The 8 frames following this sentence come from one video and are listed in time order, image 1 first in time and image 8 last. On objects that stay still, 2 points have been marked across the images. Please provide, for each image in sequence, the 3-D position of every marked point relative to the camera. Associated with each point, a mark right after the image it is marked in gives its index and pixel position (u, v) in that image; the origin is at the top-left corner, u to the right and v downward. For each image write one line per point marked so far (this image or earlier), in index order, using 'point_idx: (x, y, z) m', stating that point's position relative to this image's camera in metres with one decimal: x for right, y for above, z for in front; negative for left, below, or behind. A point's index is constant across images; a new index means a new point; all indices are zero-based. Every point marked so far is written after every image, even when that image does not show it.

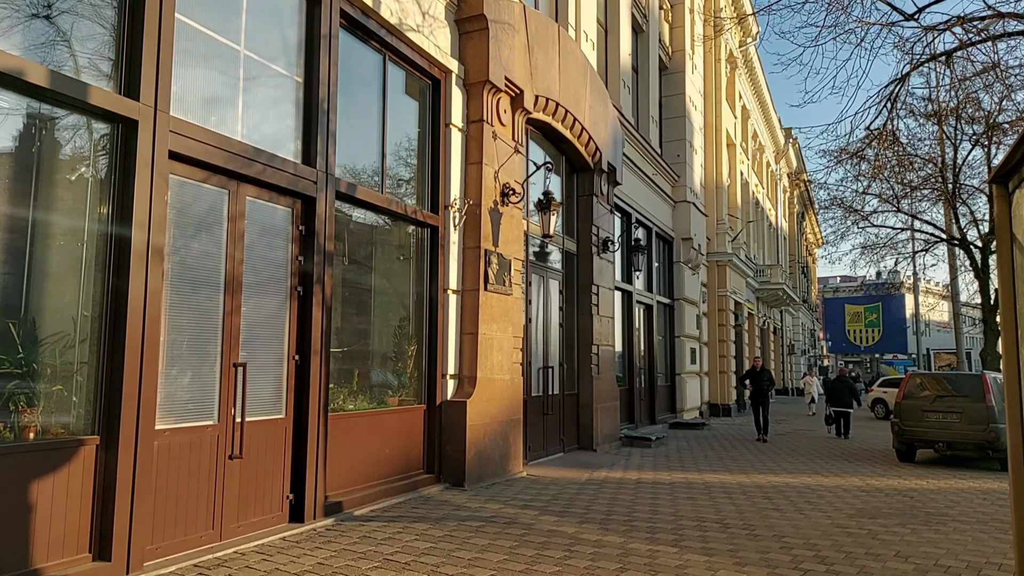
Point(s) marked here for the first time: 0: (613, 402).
0: (+1.9, -2.2, +13.3) m
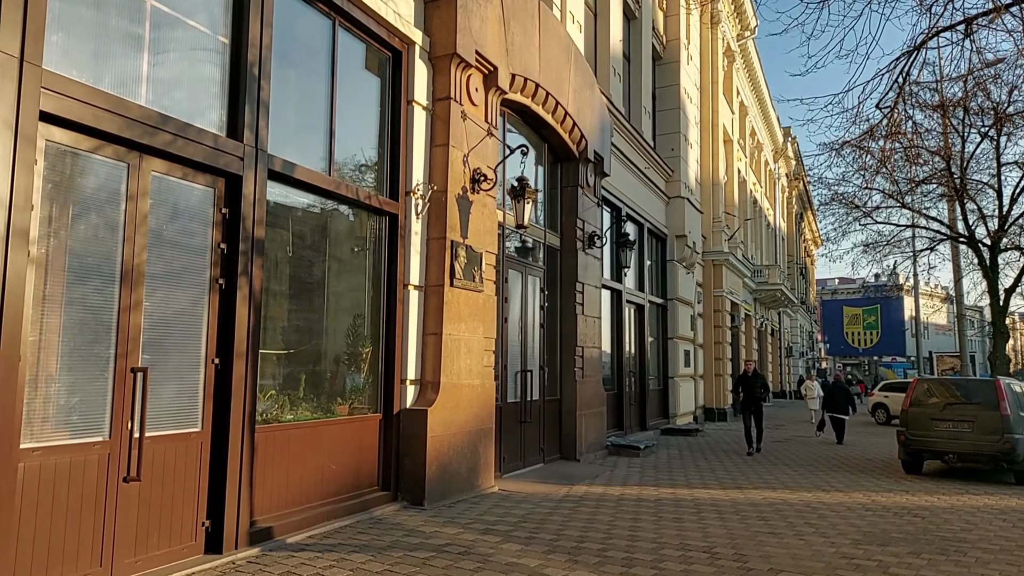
0: (+1.6, -2.1, +12.4) m
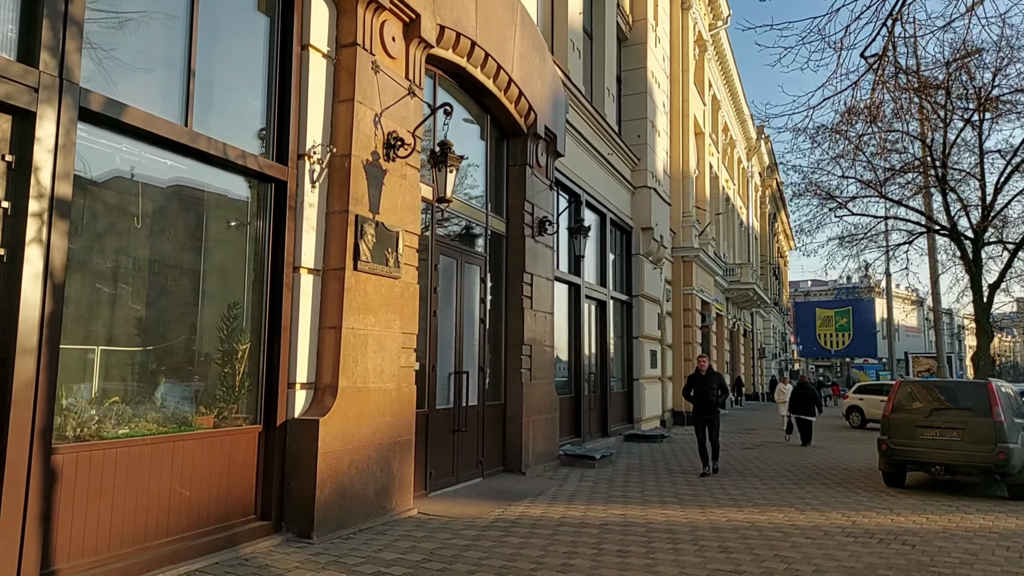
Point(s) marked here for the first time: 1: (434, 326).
0: (+0.6, -2.0, +11.1) m
1: (-0.9, -0.5, +8.4) m
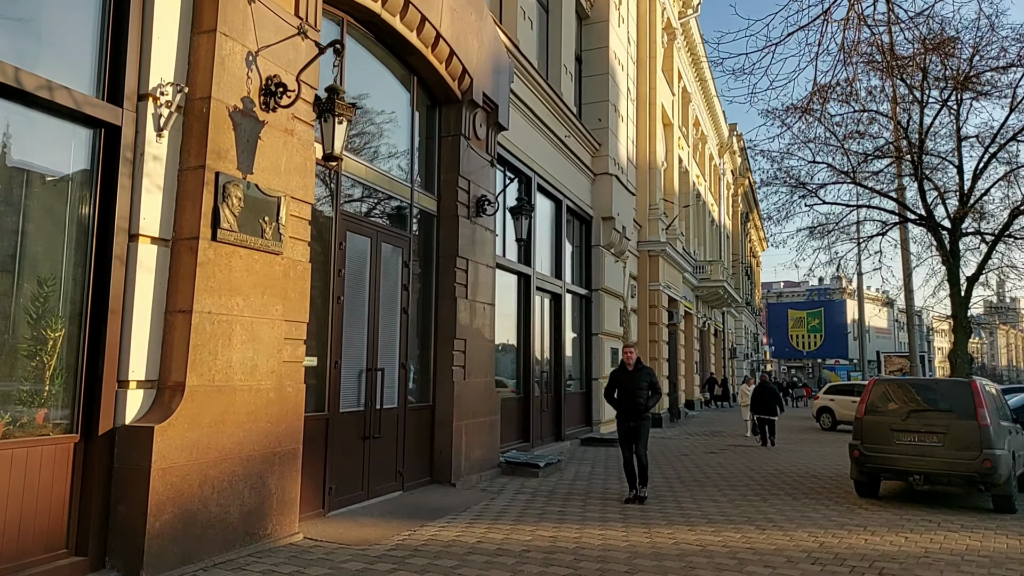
0: (-0.3, -1.8, +10.0) m
1: (-1.8, -0.3, +7.1) m
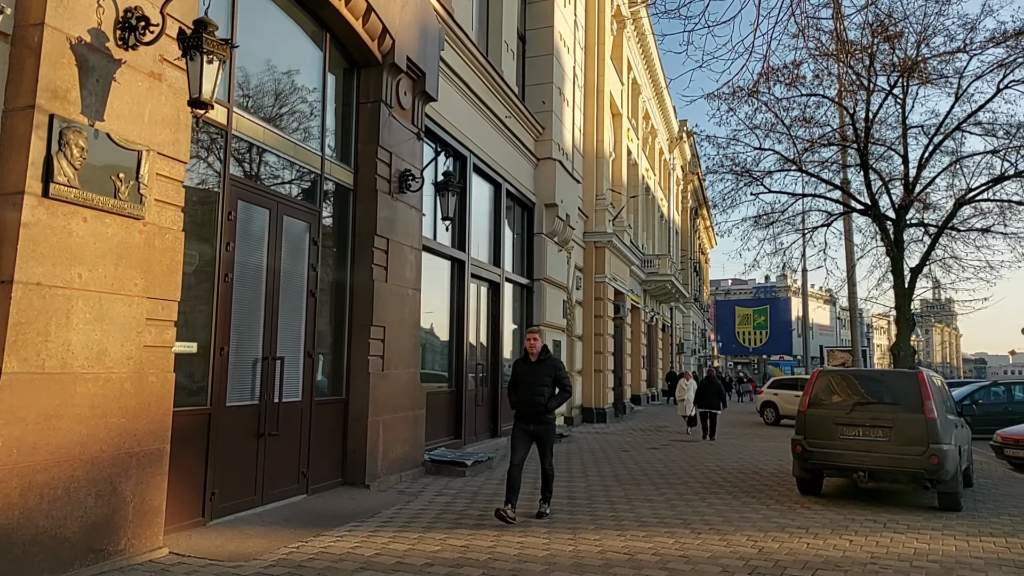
0: (-1.3, -1.6, +9.2) m
1: (-2.5, -0.1, +6.2) m
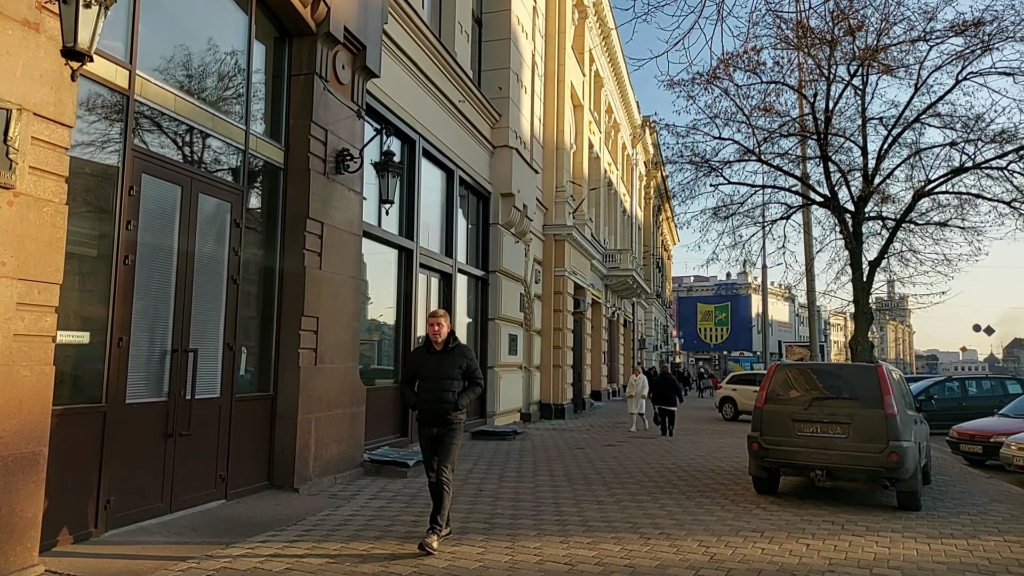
0: (-2.0, -1.5, +8.6) m
1: (-3.1, +0.1, +5.6) m
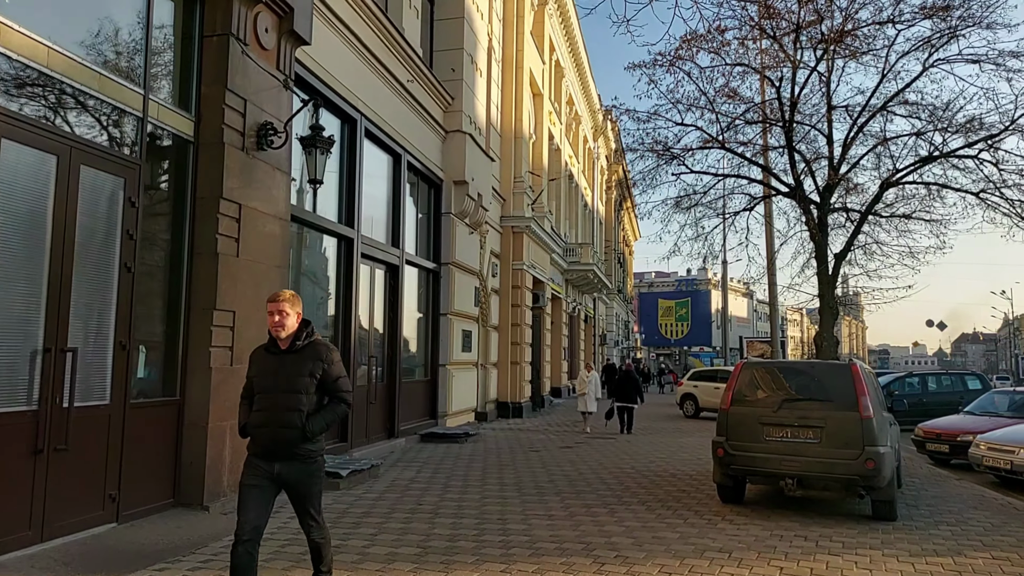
0: (-2.6, -1.4, +7.7) m
1: (-3.5, +0.2, +4.6) m
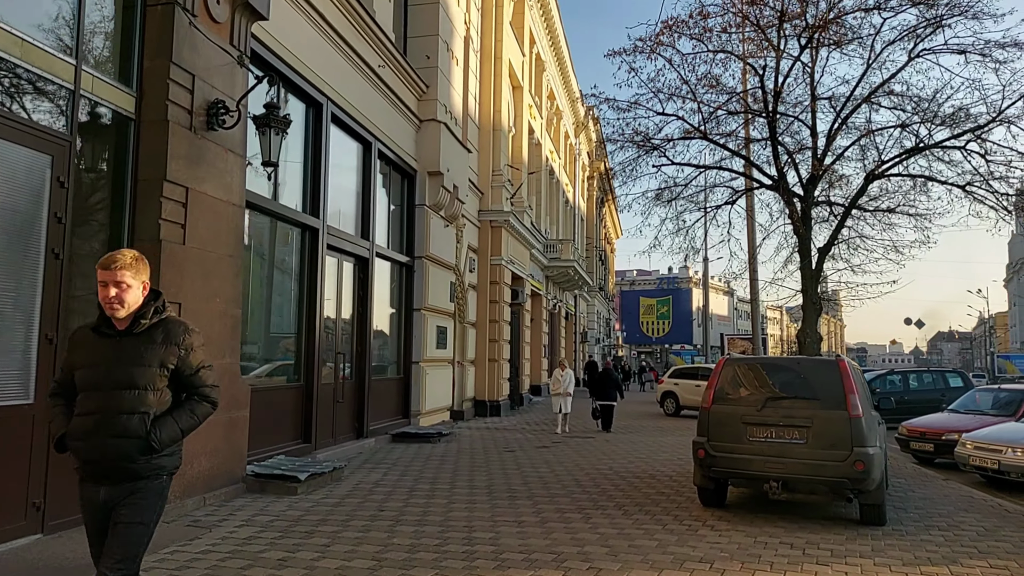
0: (-2.9, -1.3, +7.2) m
1: (-3.7, +0.2, +4.1) m
